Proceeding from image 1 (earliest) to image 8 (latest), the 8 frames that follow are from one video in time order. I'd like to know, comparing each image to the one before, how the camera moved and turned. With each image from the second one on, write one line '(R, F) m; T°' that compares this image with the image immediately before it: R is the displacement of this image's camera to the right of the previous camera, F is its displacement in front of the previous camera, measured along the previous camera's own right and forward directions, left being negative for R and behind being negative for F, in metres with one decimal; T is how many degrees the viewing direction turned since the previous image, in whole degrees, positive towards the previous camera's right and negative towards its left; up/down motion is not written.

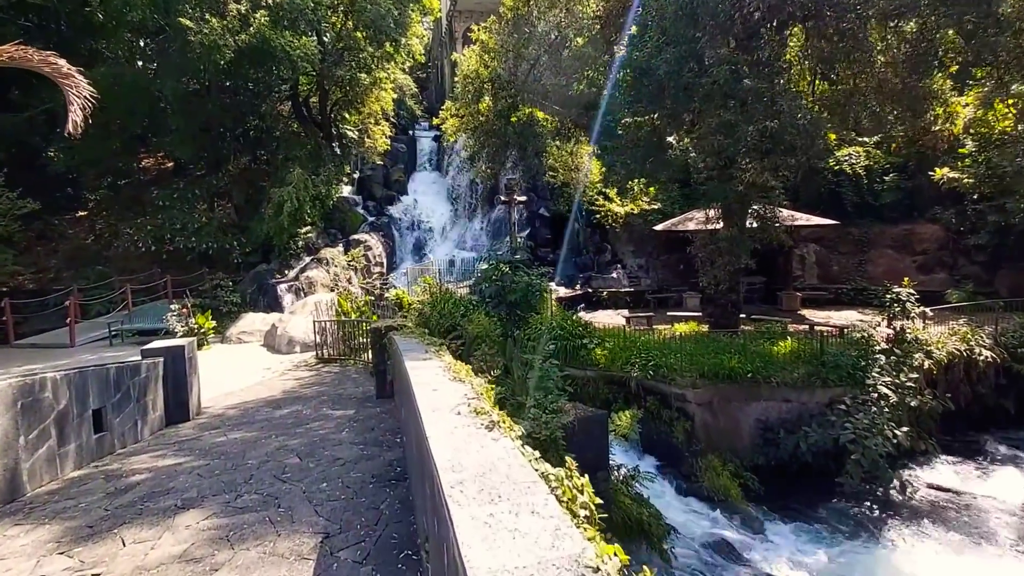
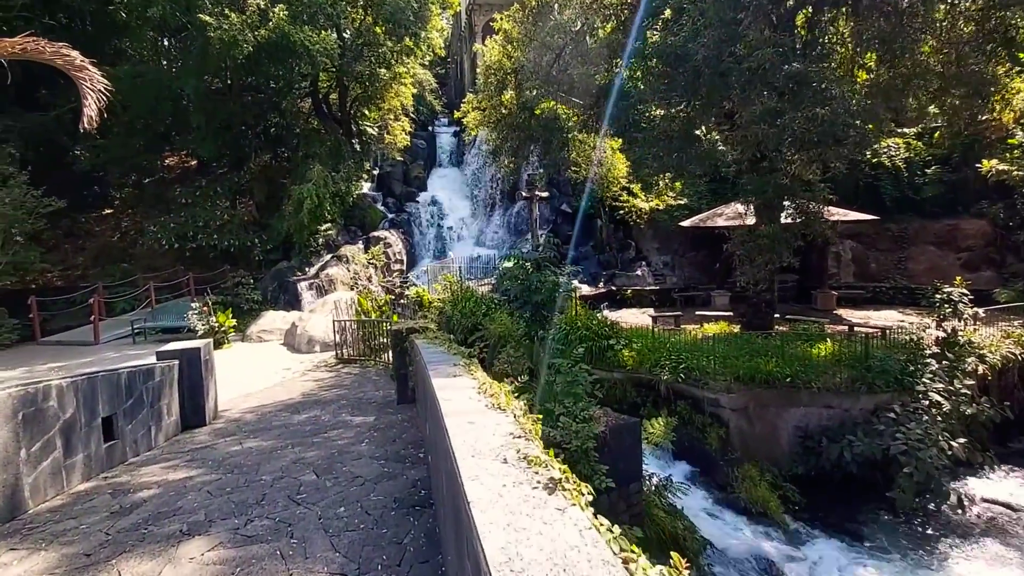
(-0.1, +0.3) m; -2°
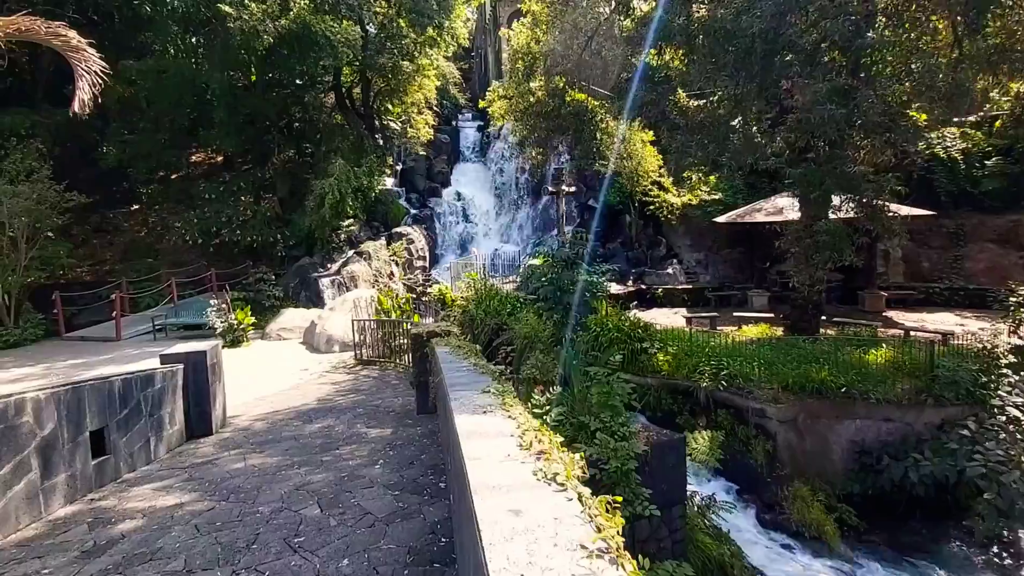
(-0.1, +0.5) m; -3°
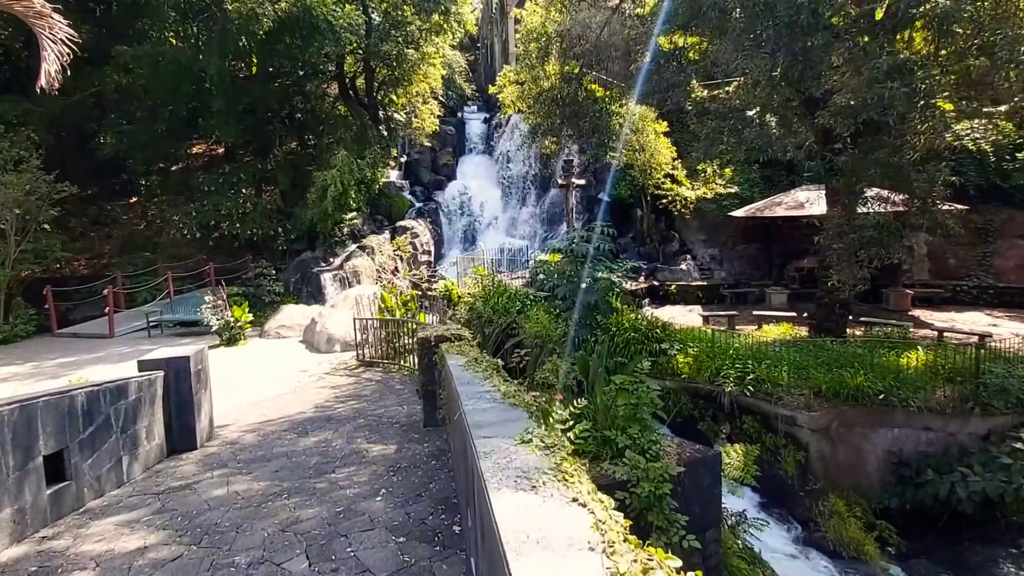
(-0.1, +0.5) m; 0°
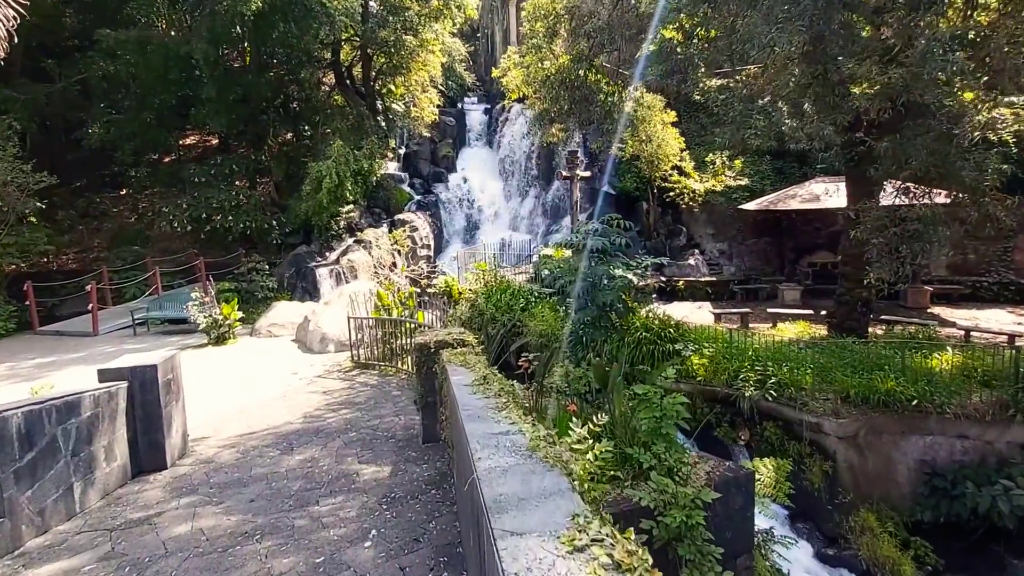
(-0.1, +0.5) m; 0°
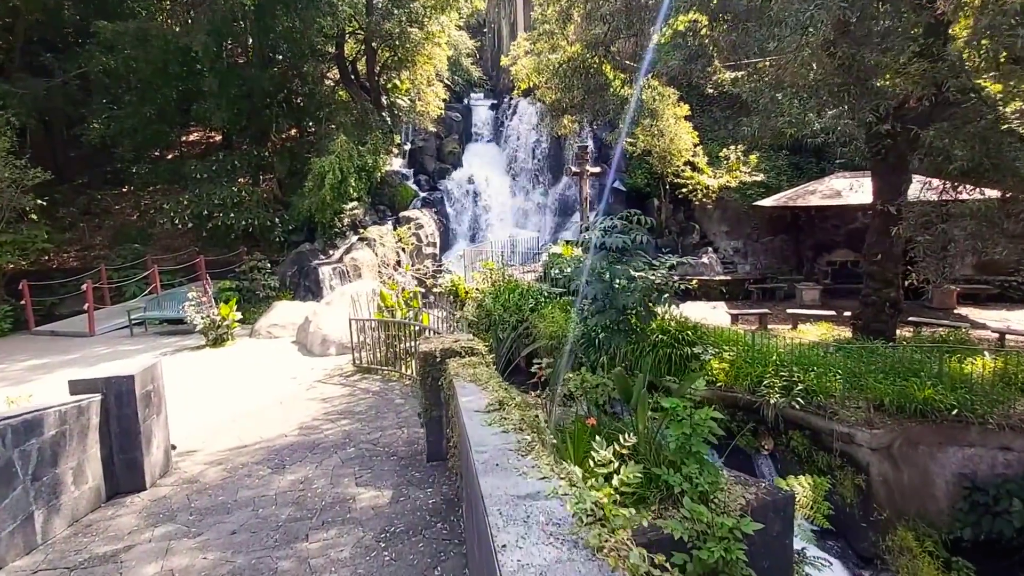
(-0.1, +0.4) m; -1°
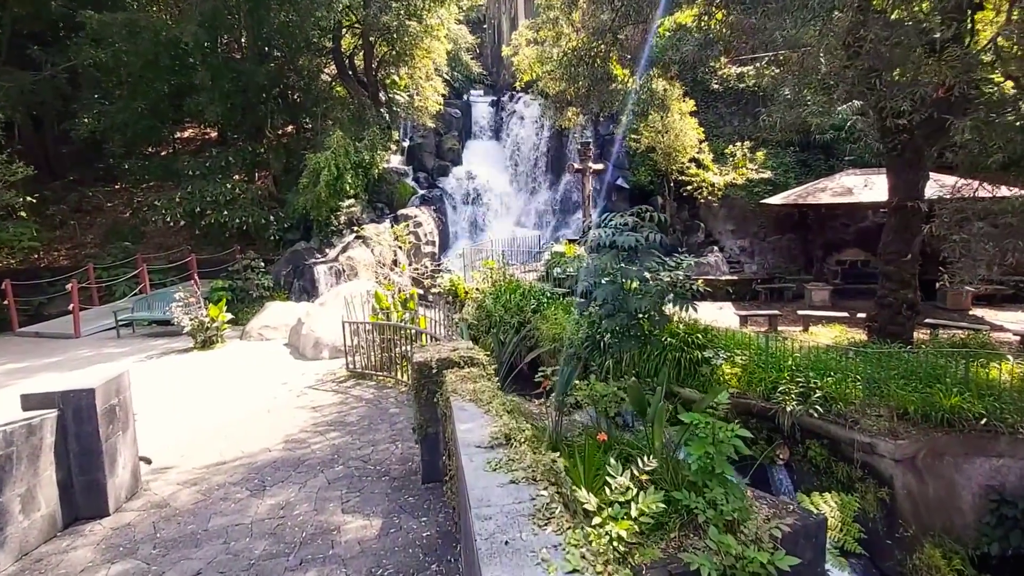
(0.0, +0.3) m; 0°
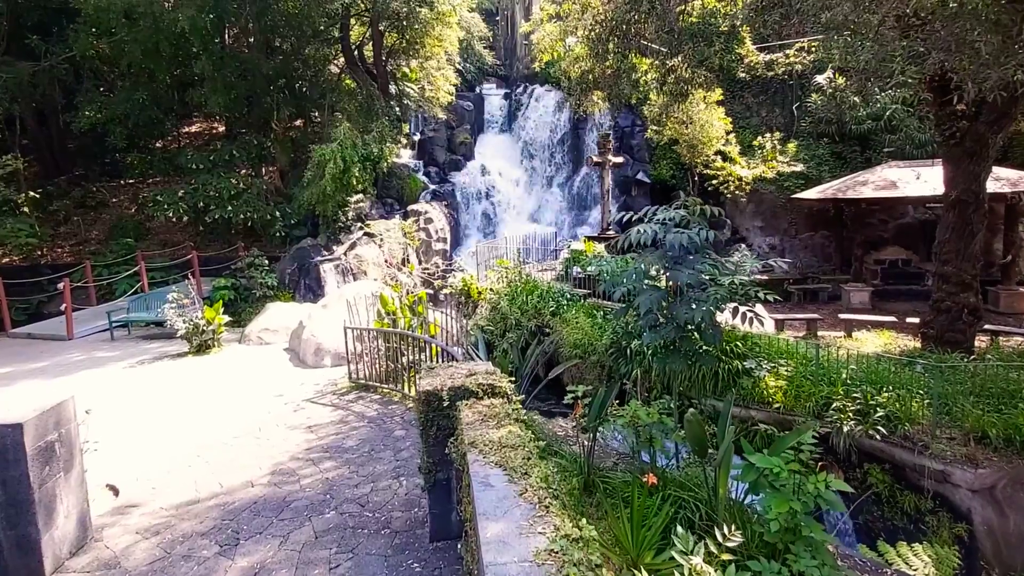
(-0.1, +0.6) m; -1°
